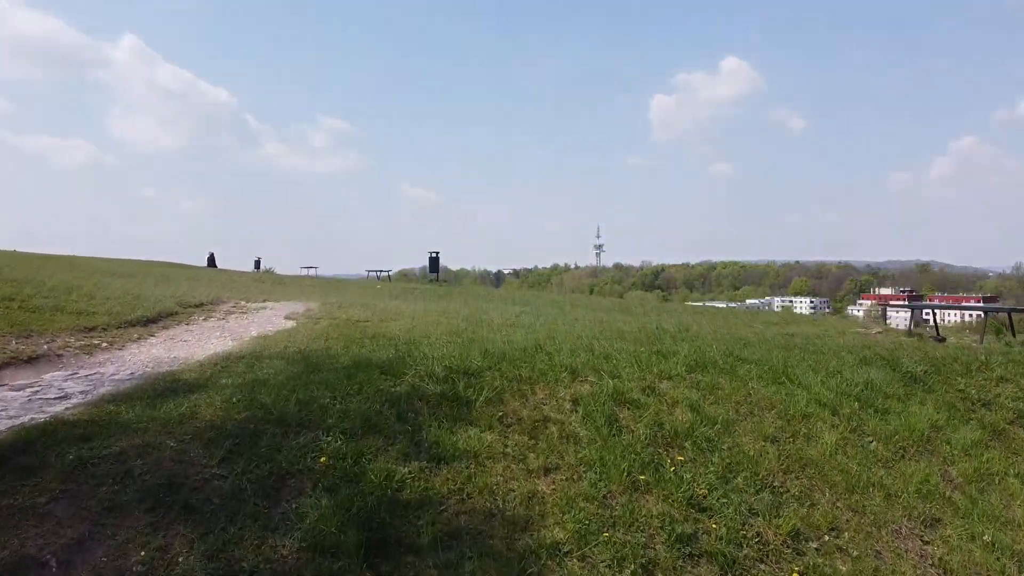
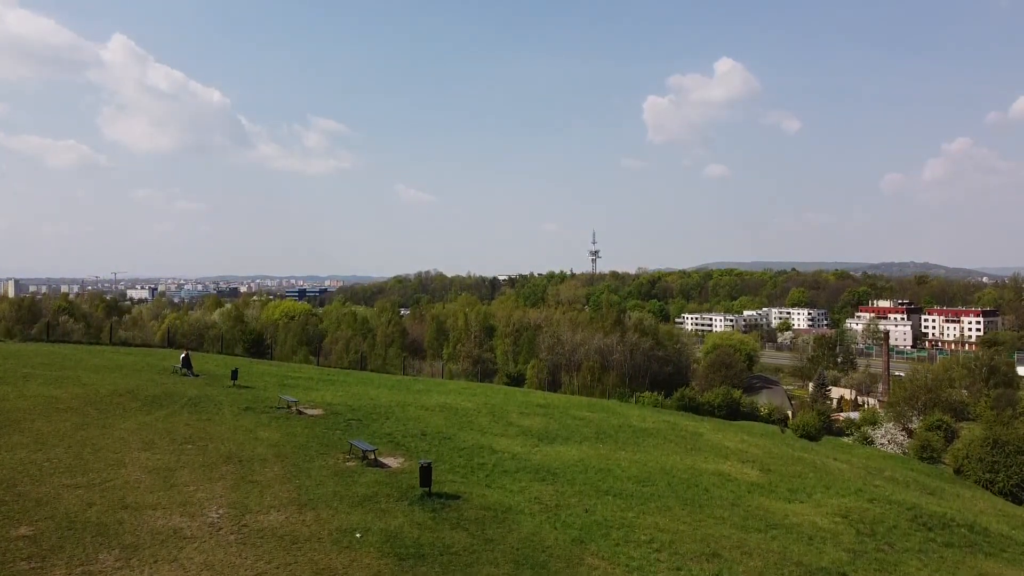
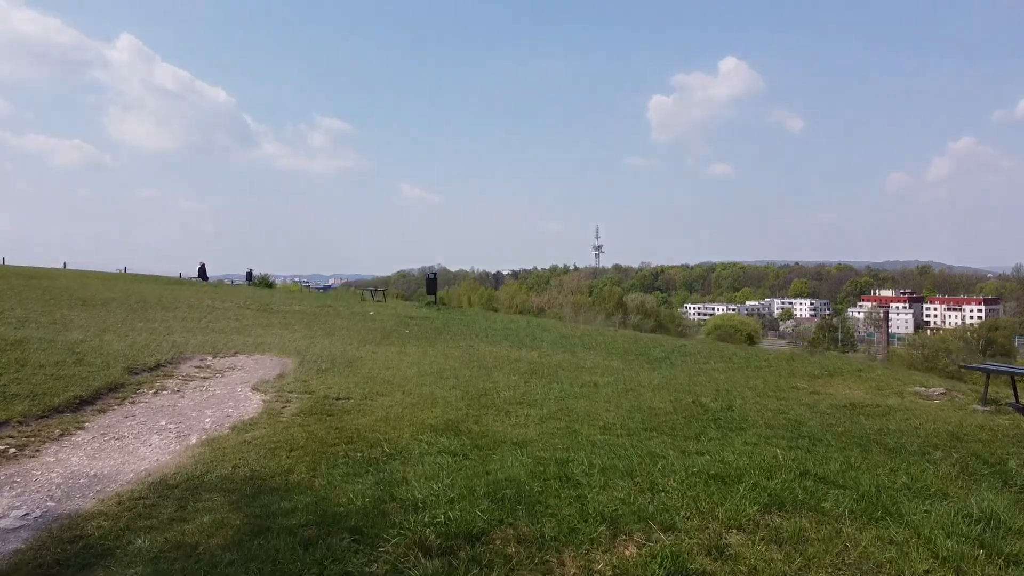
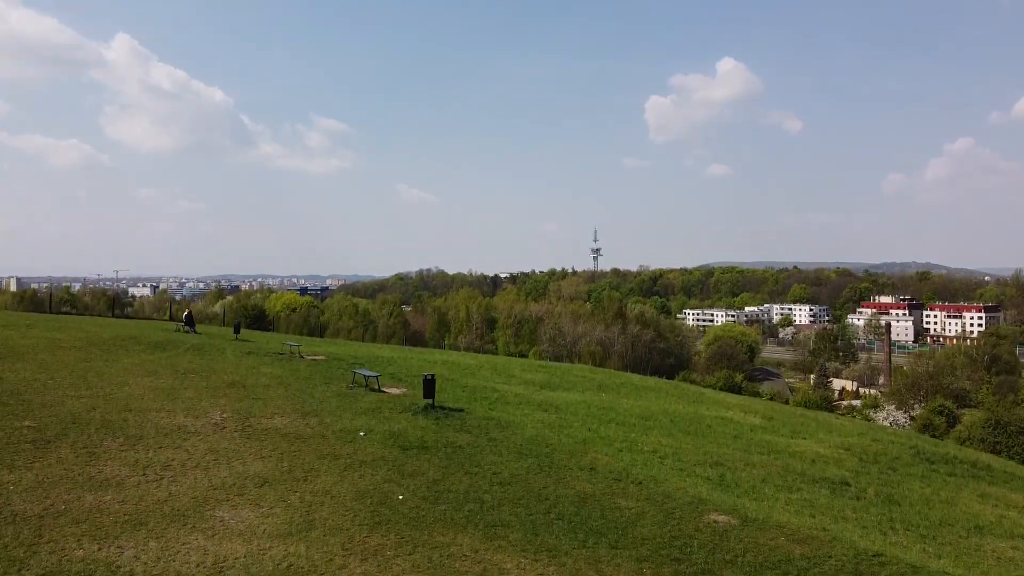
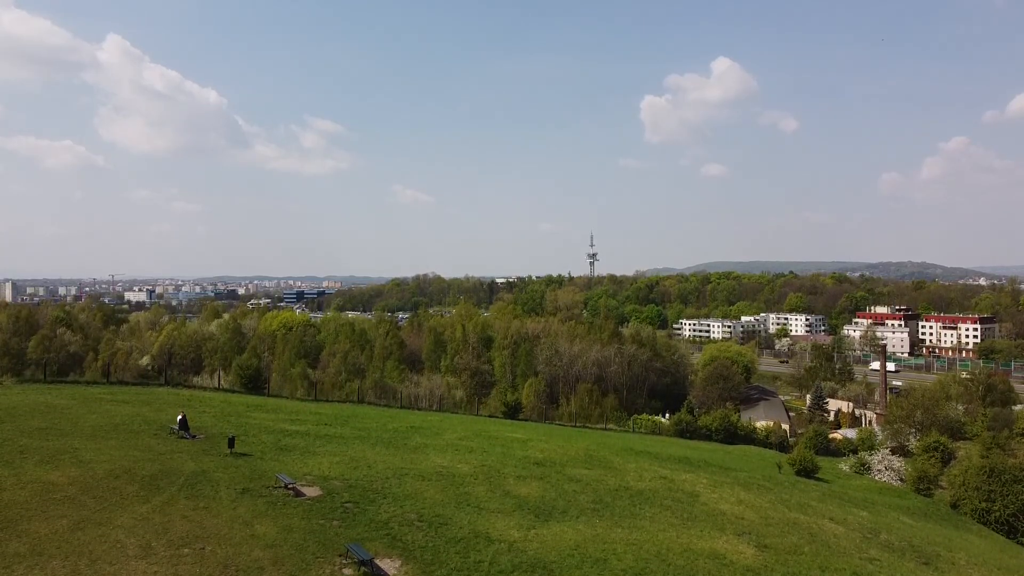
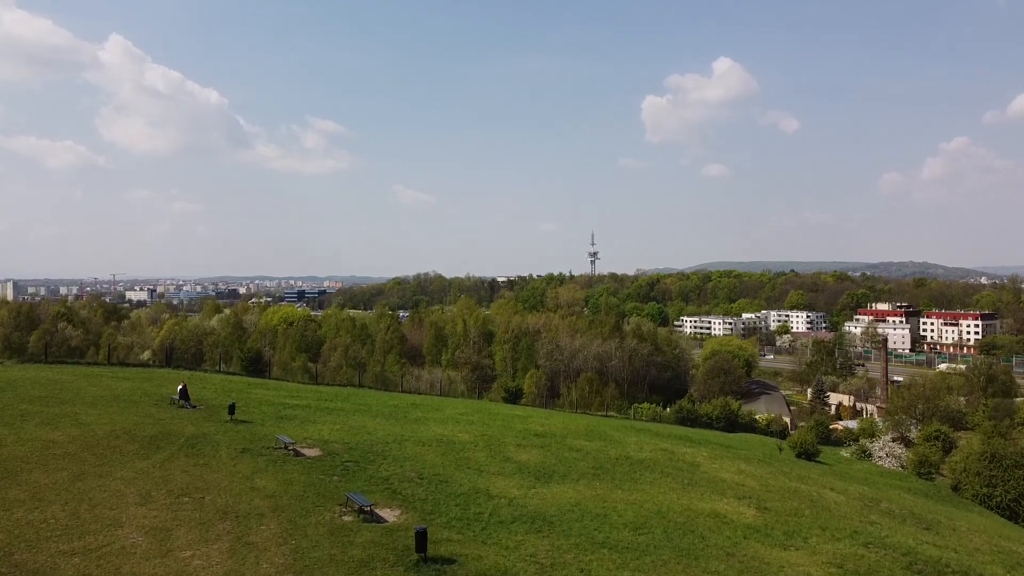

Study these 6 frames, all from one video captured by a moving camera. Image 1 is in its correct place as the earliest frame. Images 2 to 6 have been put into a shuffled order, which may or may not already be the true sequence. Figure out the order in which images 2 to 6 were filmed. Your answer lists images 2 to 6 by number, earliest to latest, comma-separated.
3, 4, 2, 6, 5
